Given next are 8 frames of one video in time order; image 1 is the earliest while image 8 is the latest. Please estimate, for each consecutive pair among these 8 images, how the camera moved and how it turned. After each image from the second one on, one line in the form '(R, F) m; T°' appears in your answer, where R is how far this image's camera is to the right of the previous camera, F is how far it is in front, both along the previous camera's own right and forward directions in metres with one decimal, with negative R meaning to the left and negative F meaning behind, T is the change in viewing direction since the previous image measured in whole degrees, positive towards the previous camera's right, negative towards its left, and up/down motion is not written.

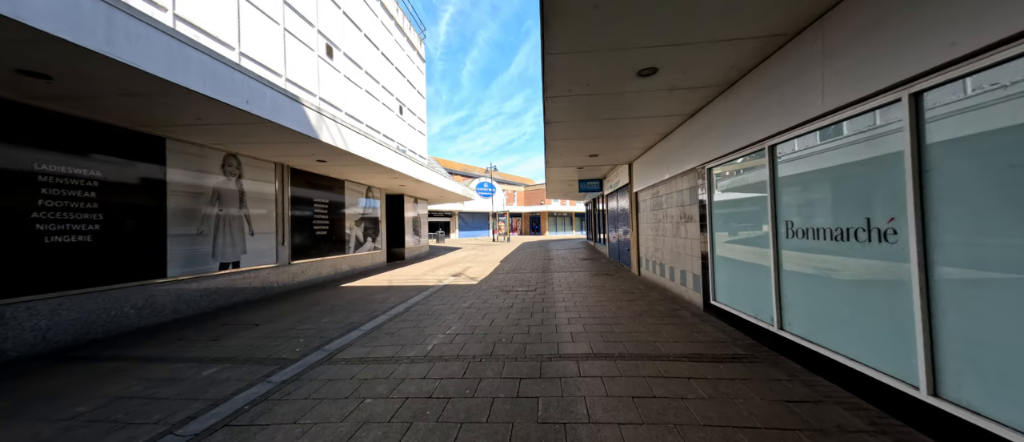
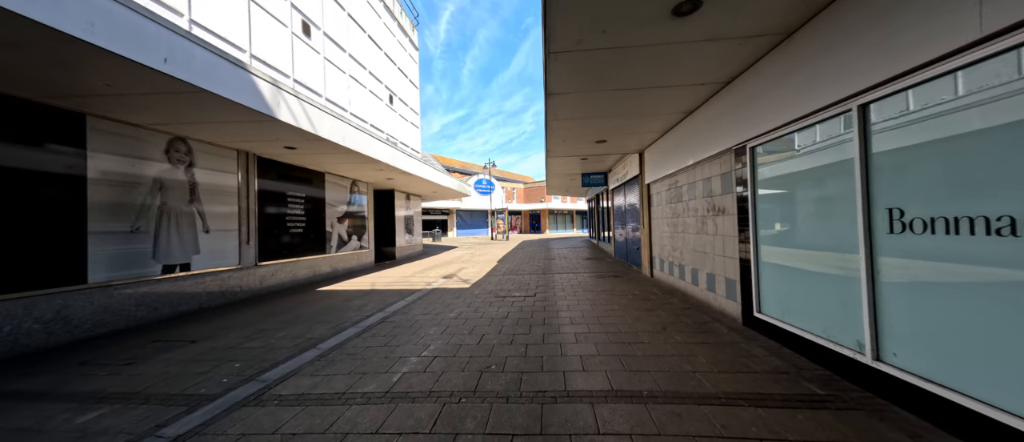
(+0.1, +0.9) m; 0°
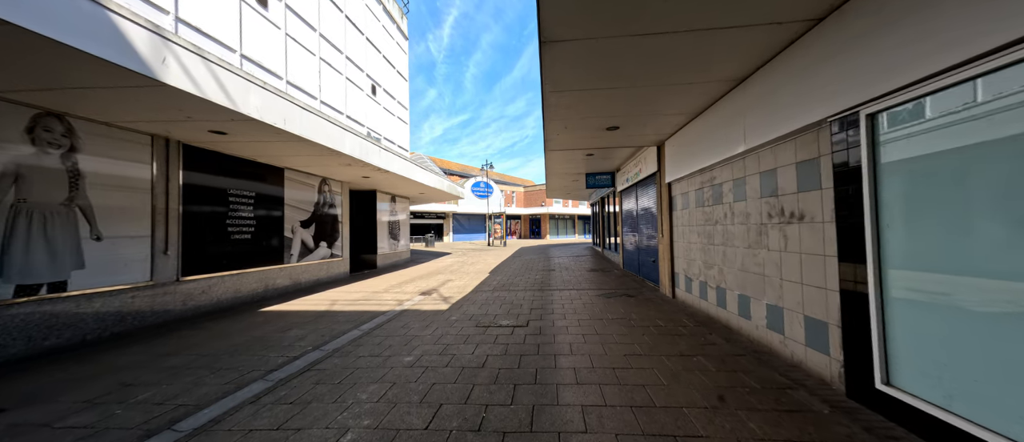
(+0.2, +1.4) m; 0°
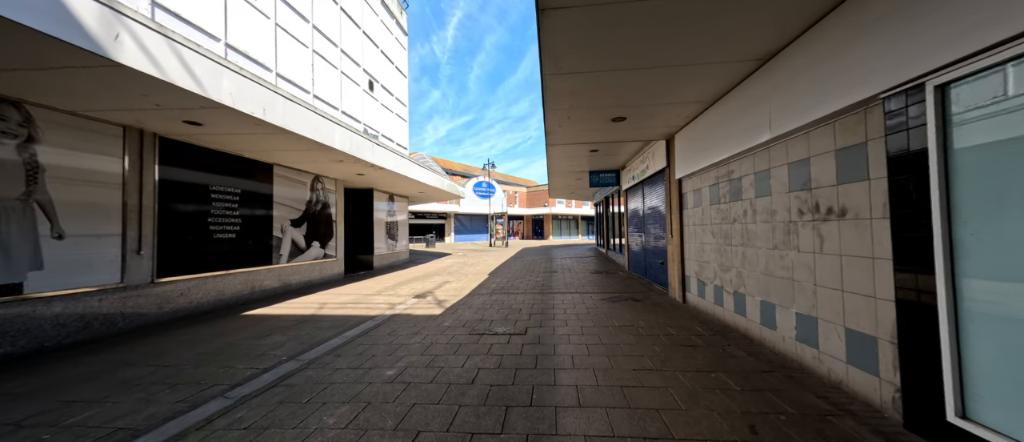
(+0.1, +0.4) m; -1°
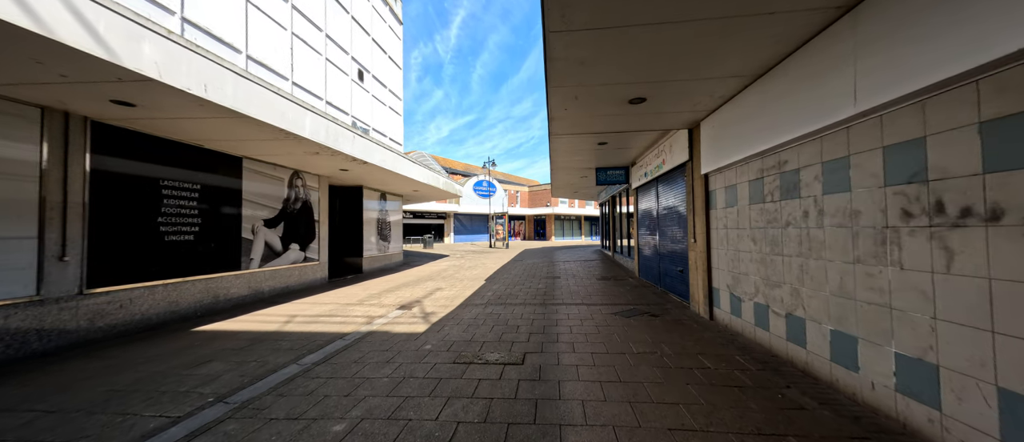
(+0.1, +0.8) m; 0°
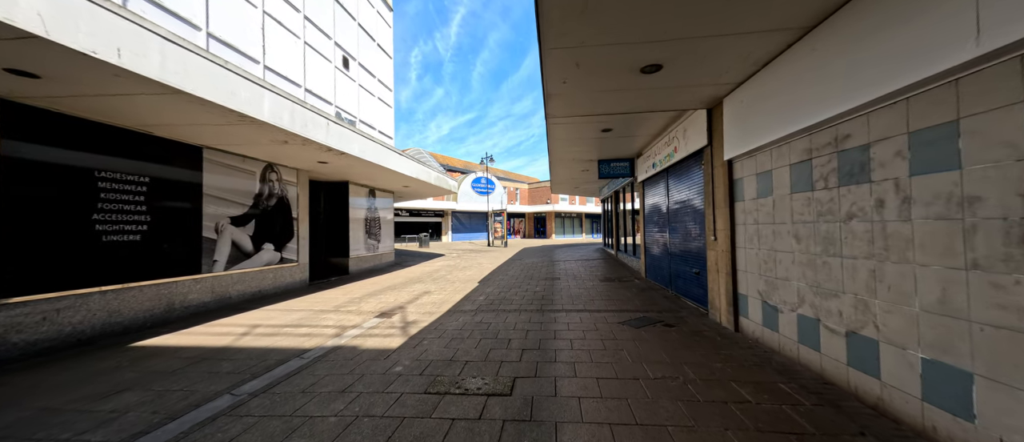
(+0.1, +0.7) m; 0°
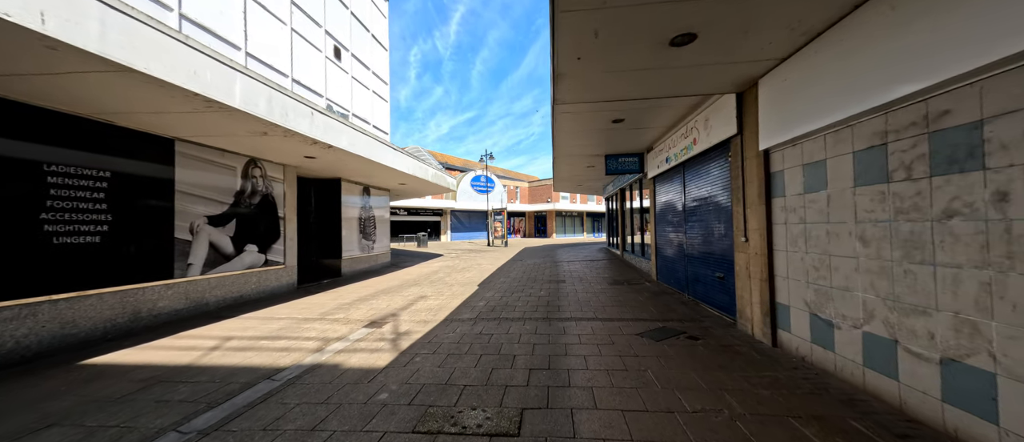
(-0.1, +0.5) m; 0°
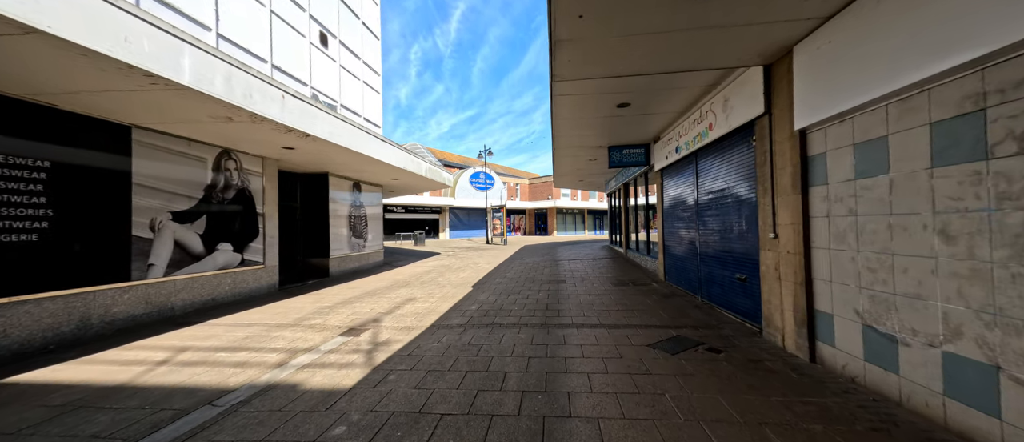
(+0.1, +0.5) m; 0°
